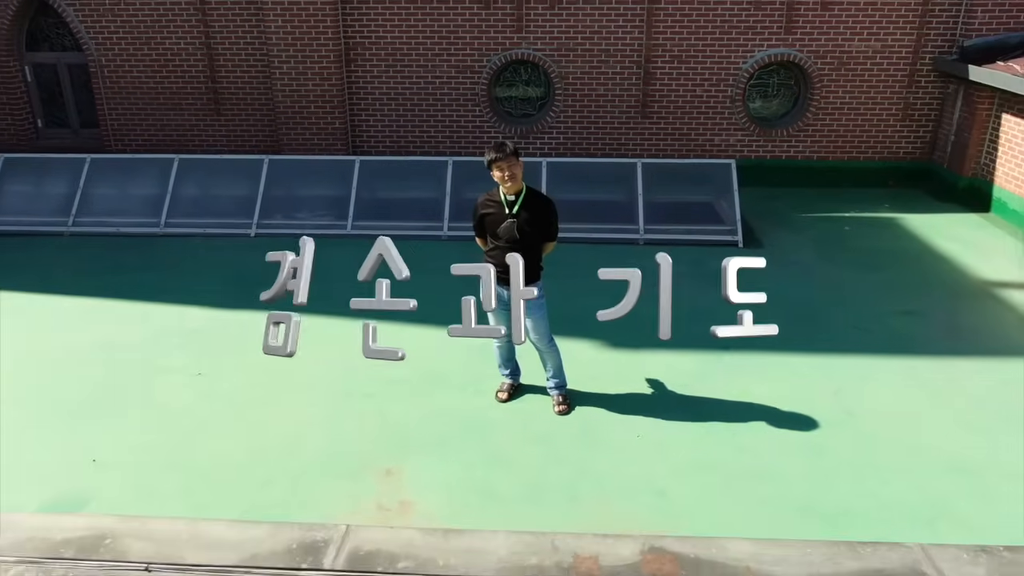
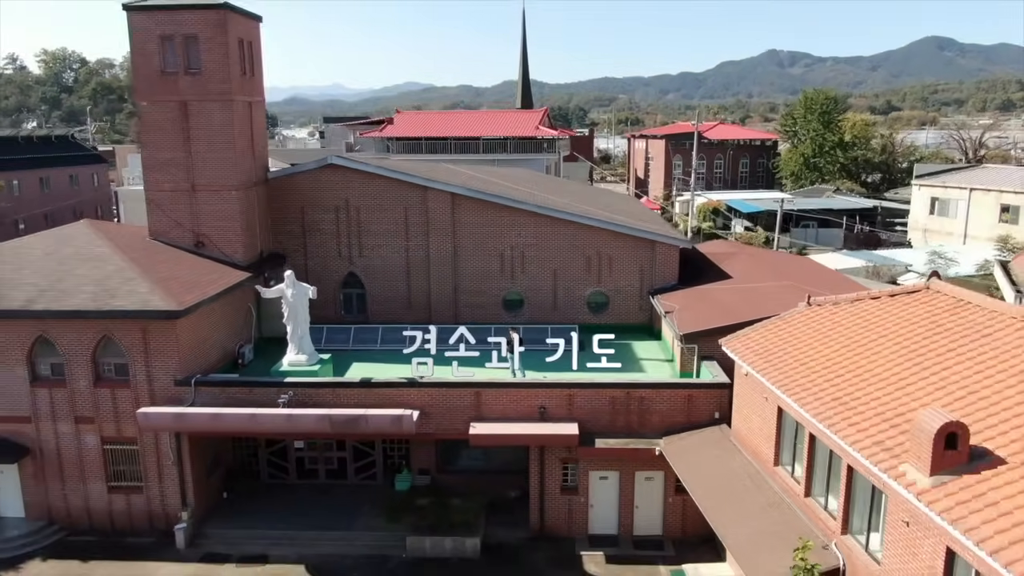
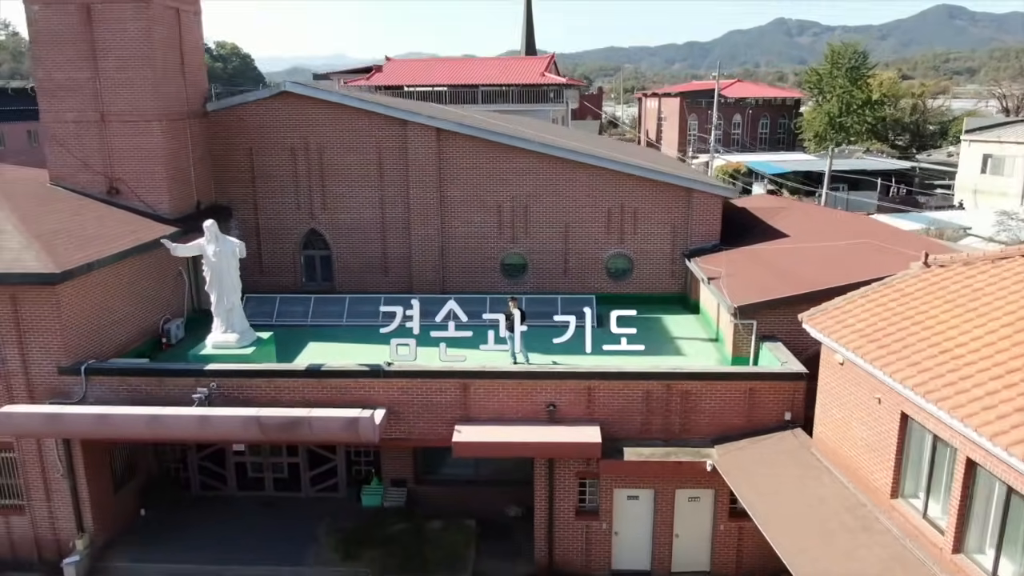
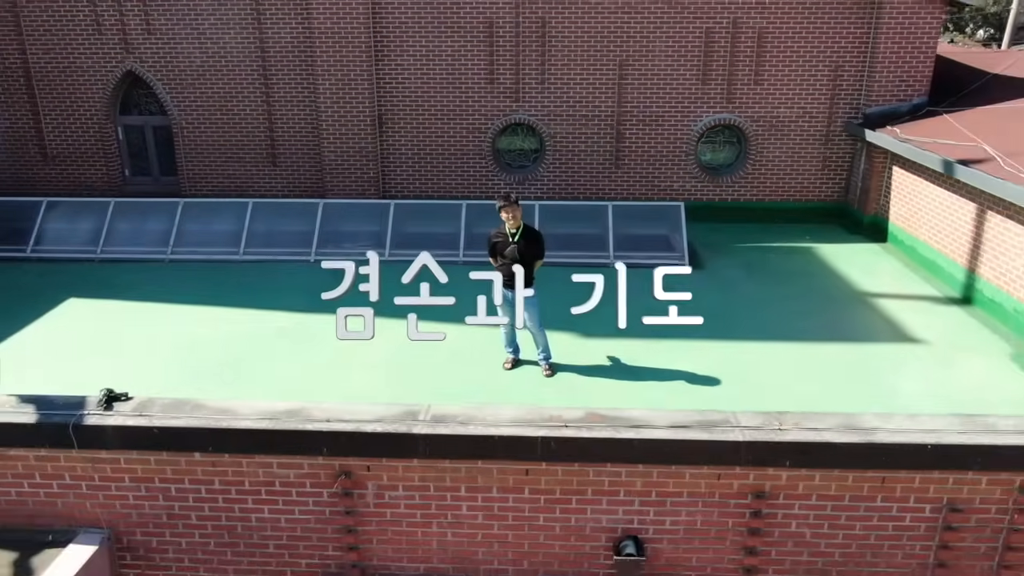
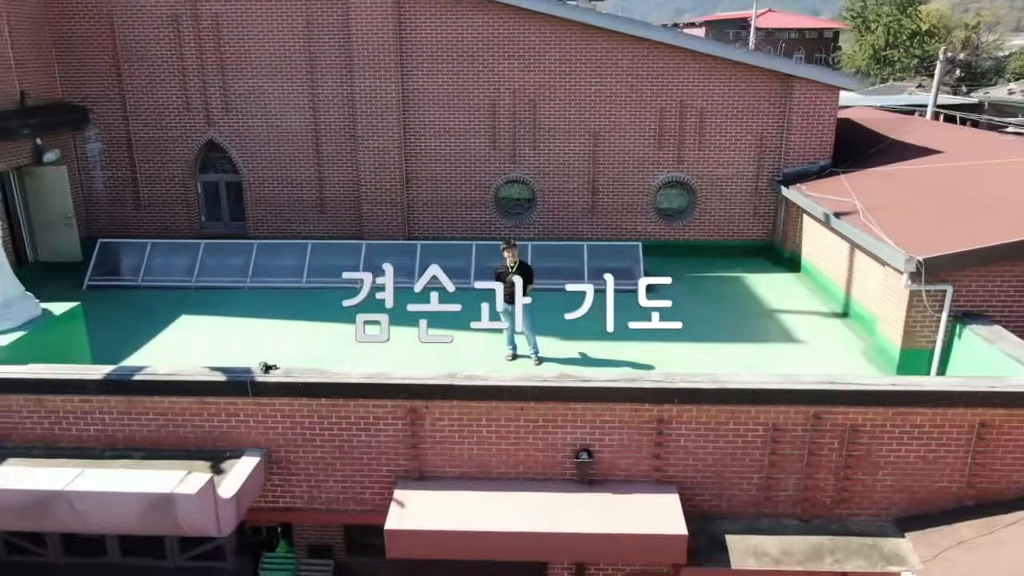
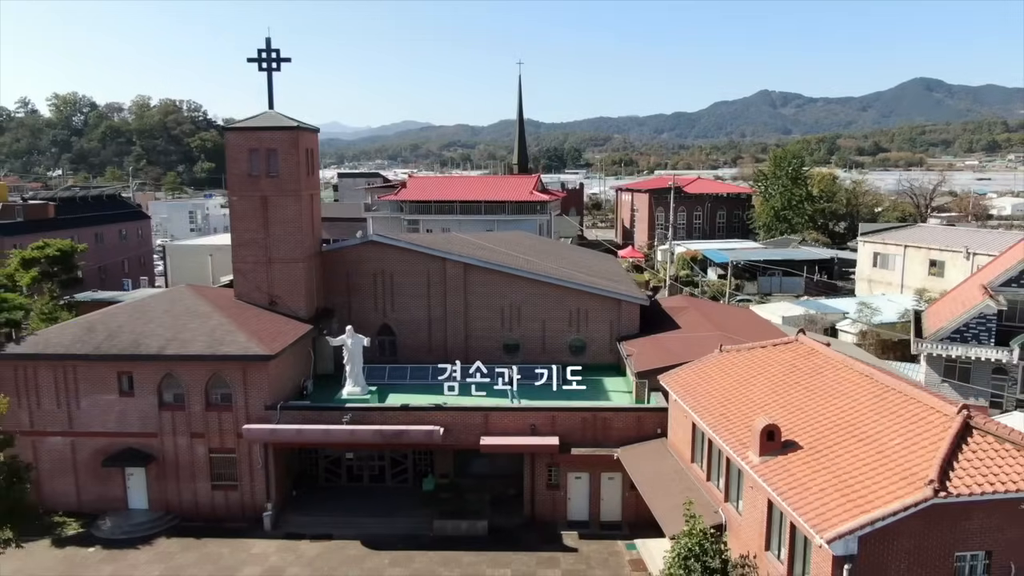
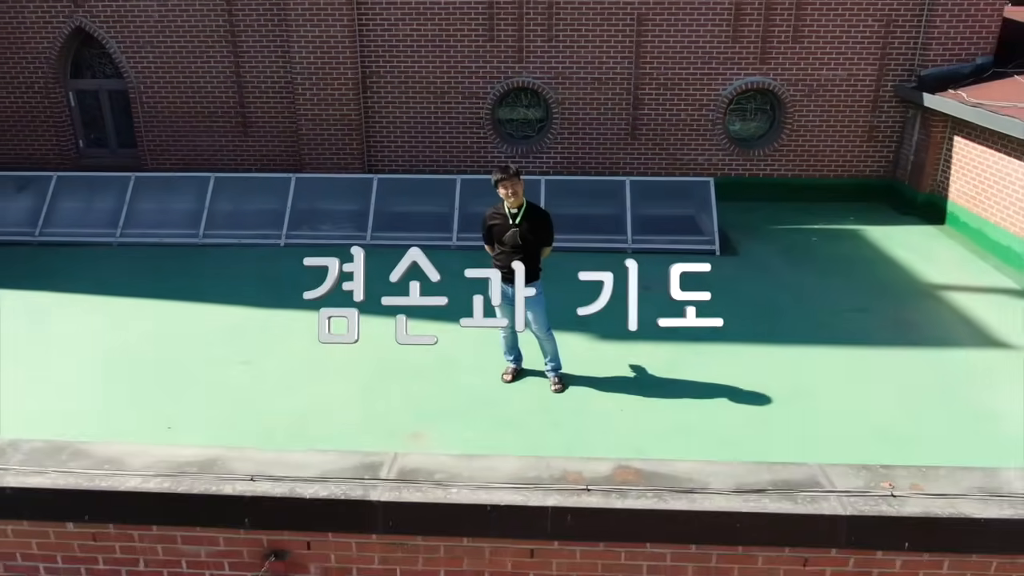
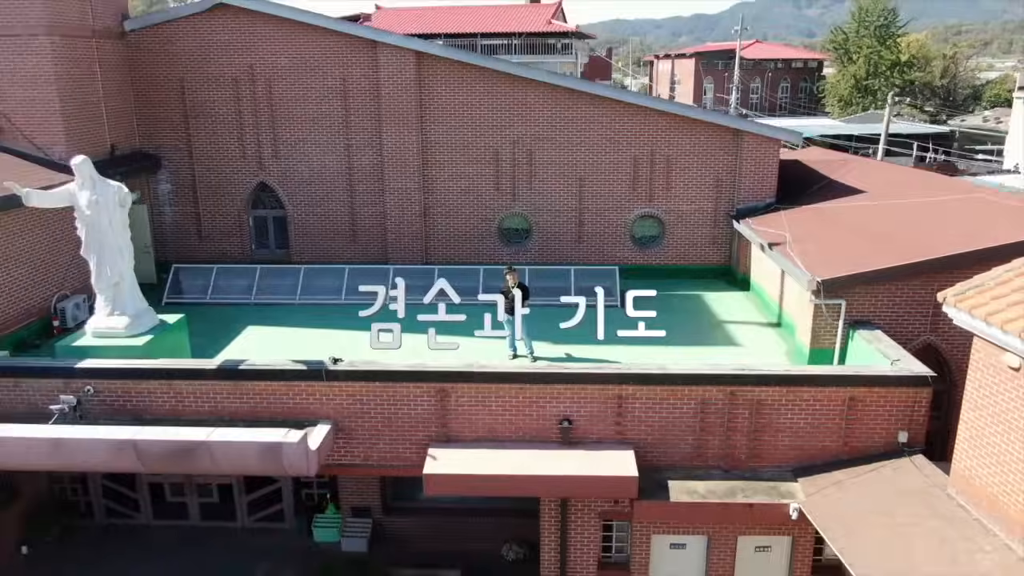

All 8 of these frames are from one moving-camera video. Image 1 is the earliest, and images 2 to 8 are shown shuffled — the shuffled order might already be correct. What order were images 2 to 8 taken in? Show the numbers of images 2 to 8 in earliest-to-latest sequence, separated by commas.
7, 4, 5, 8, 3, 2, 6
